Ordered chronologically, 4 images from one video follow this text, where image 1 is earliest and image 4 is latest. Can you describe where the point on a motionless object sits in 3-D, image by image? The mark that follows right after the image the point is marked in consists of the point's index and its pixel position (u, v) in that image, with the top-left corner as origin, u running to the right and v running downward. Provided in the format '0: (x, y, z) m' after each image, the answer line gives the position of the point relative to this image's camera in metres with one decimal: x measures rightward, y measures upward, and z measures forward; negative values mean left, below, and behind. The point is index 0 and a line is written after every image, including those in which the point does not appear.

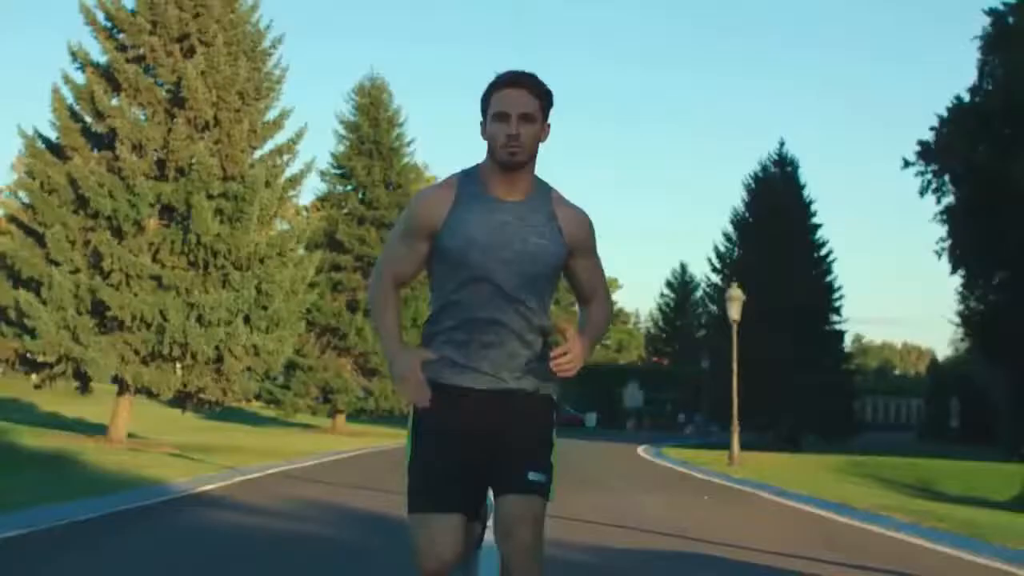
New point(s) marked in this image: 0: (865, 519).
0: (+4.0, -2.6, +16.6) m
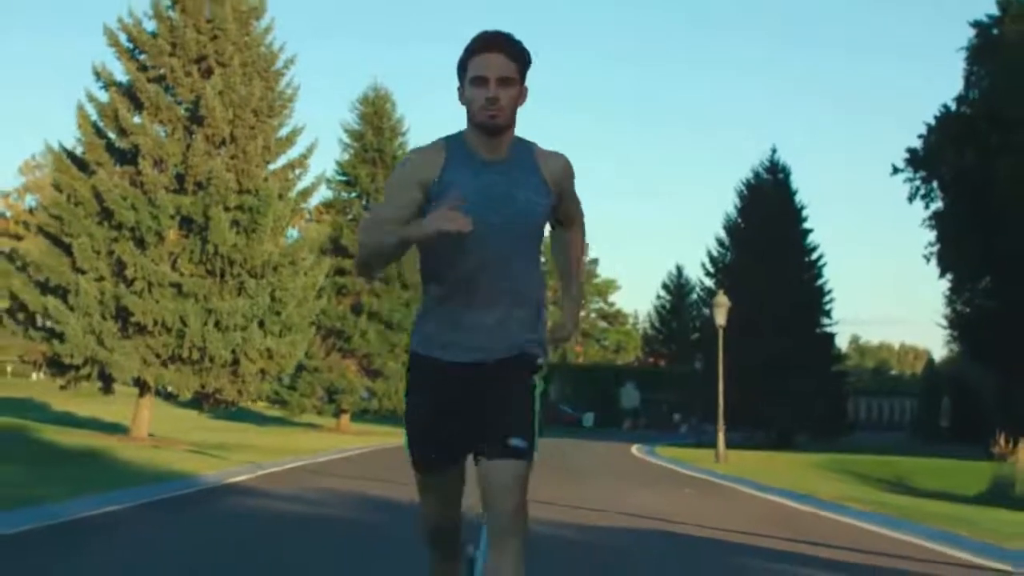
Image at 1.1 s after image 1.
0: (+3.9, -2.7, +17.9) m
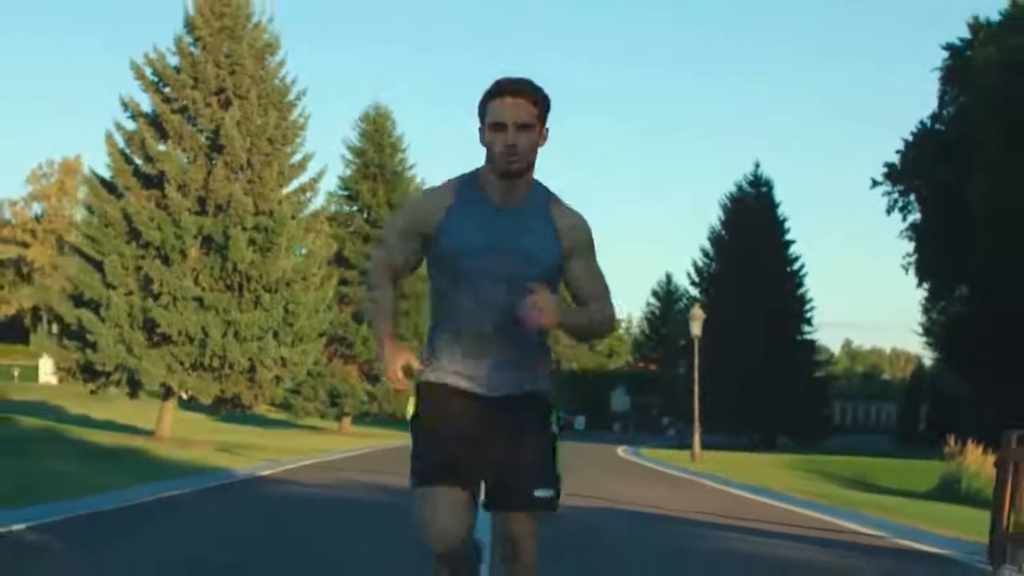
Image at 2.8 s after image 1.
0: (+3.8, -2.9, +20.1) m
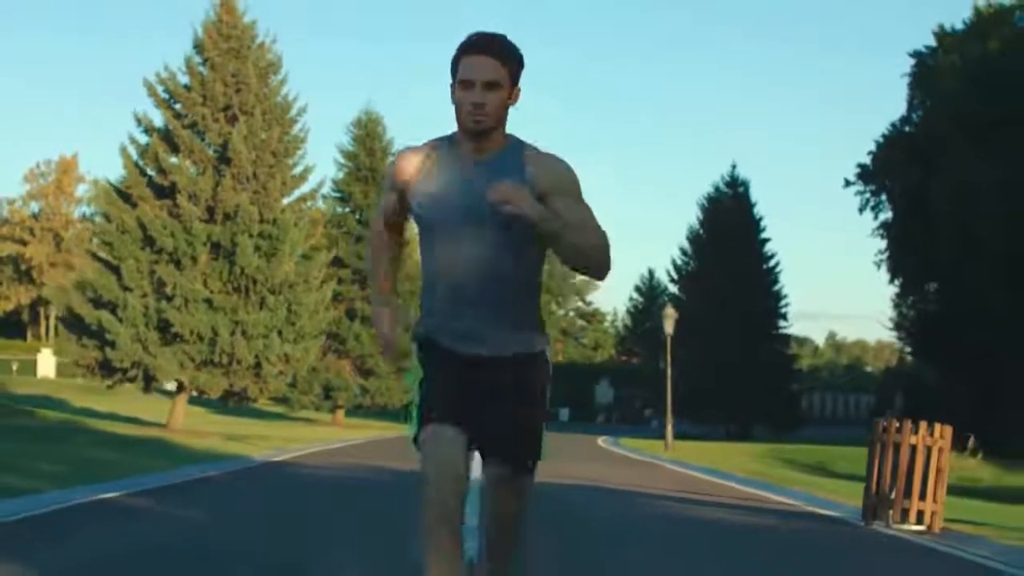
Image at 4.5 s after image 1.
0: (+3.6, -3.0, +22.2) m
